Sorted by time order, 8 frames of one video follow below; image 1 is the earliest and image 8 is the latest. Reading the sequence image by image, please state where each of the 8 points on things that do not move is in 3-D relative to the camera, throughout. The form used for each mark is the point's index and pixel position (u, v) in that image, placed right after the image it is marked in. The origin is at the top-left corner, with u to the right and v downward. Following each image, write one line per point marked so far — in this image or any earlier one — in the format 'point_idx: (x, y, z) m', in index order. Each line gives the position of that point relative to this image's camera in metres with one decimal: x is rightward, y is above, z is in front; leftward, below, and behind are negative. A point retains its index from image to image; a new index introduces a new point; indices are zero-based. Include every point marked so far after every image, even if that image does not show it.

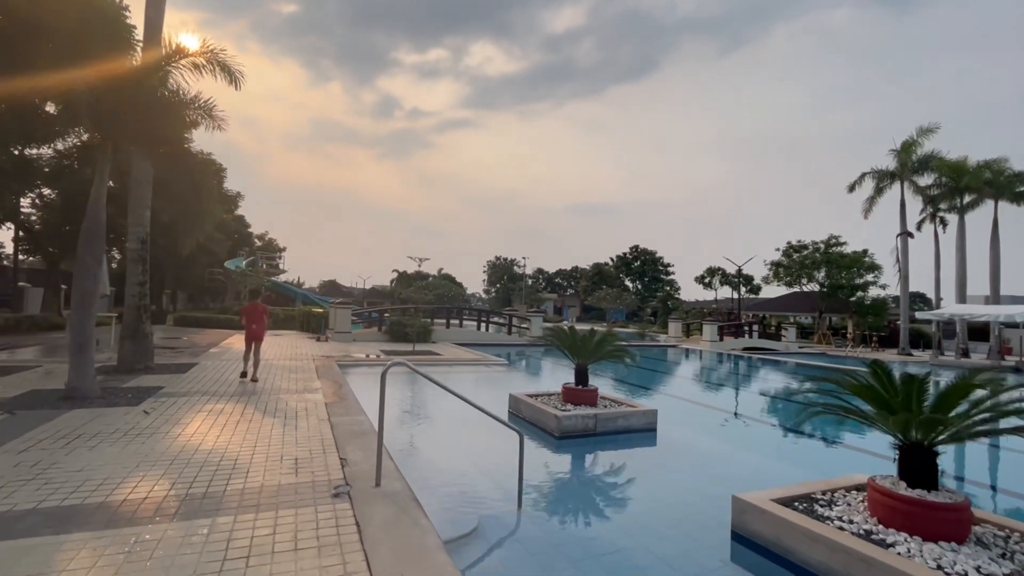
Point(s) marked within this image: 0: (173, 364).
0: (-5.8, -1.3, +8.8) m
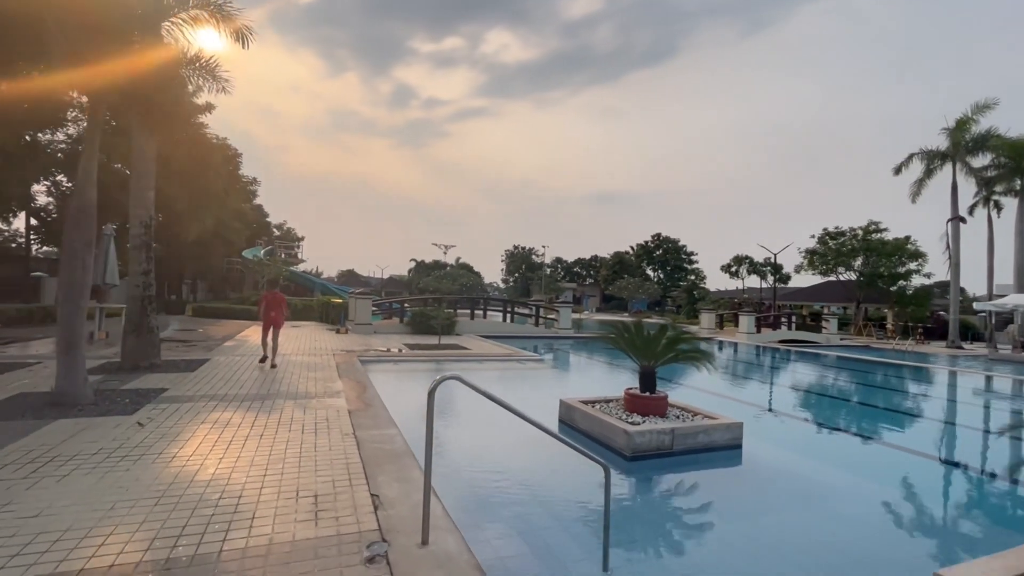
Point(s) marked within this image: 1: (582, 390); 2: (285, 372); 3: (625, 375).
0: (-5.1, -1.1, +8.1) m
1: (+1.4, -1.9, +10.2) m
2: (-3.3, -1.2, +7.5) m
3: (+2.8, -2.2, +13.1) m
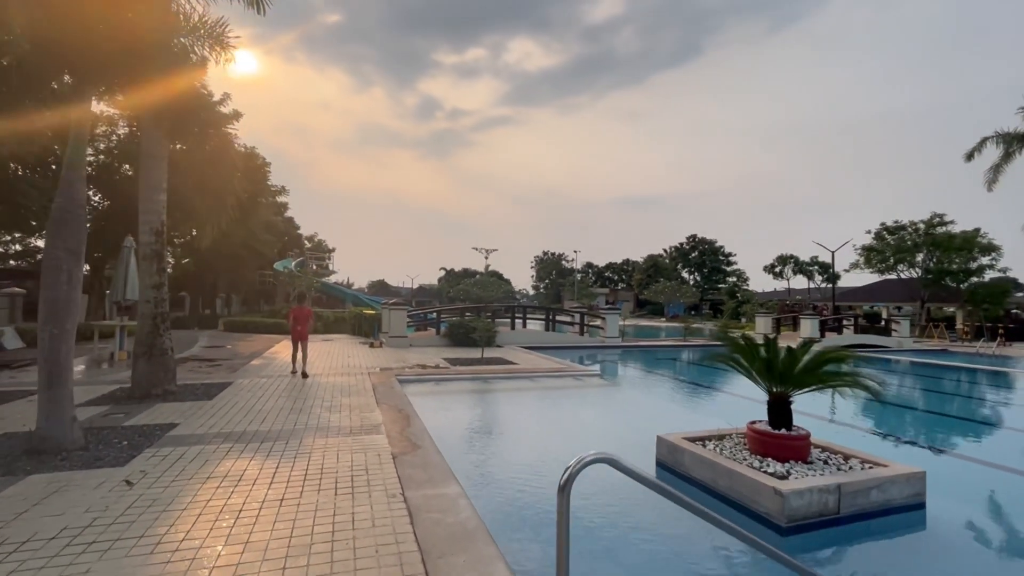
0: (-4.3, -1.3, +7.2) m
1: (+2.4, -2.0, +8.9) m
2: (-2.5, -1.4, +6.5) m
3: (+4.0, -2.3, +11.8) m
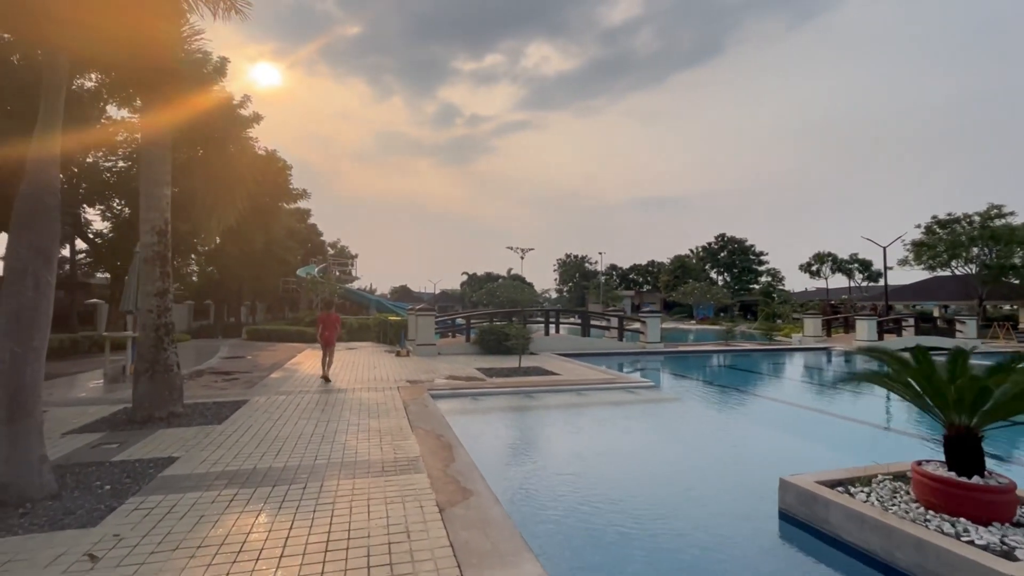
0: (-3.7, -1.4, +6.4) m
1: (+3.1, -2.0, +7.8) m
2: (-1.9, -1.4, +5.7) m
3: (+4.8, -2.3, +10.6) m
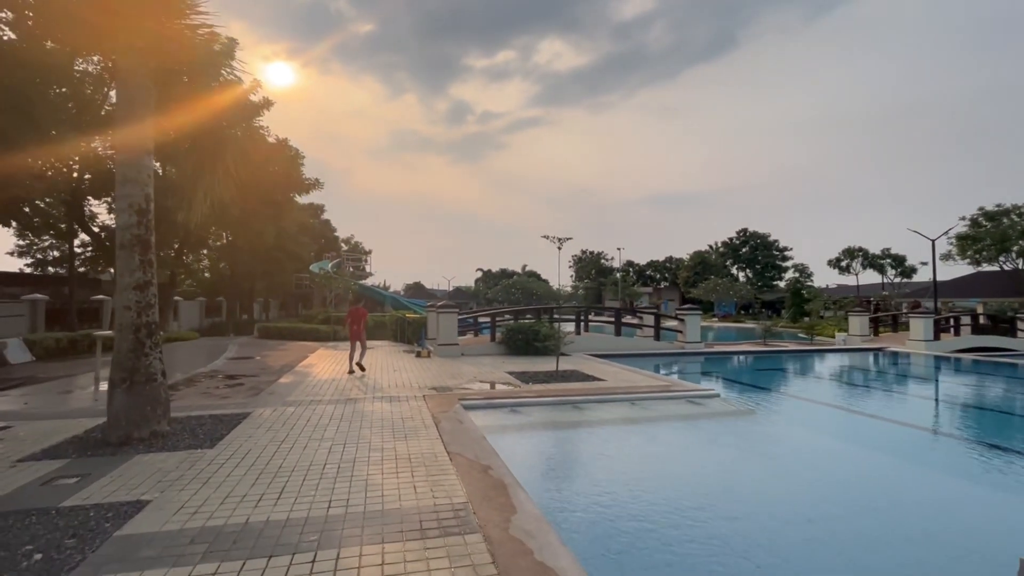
0: (-3.1, -1.3, +5.4) m
1: (+3.6, -1.9, +6.7) m
2: (-1.4, -1.4, +4.6) m
3: (+5.4, -2.2, +9.4) m
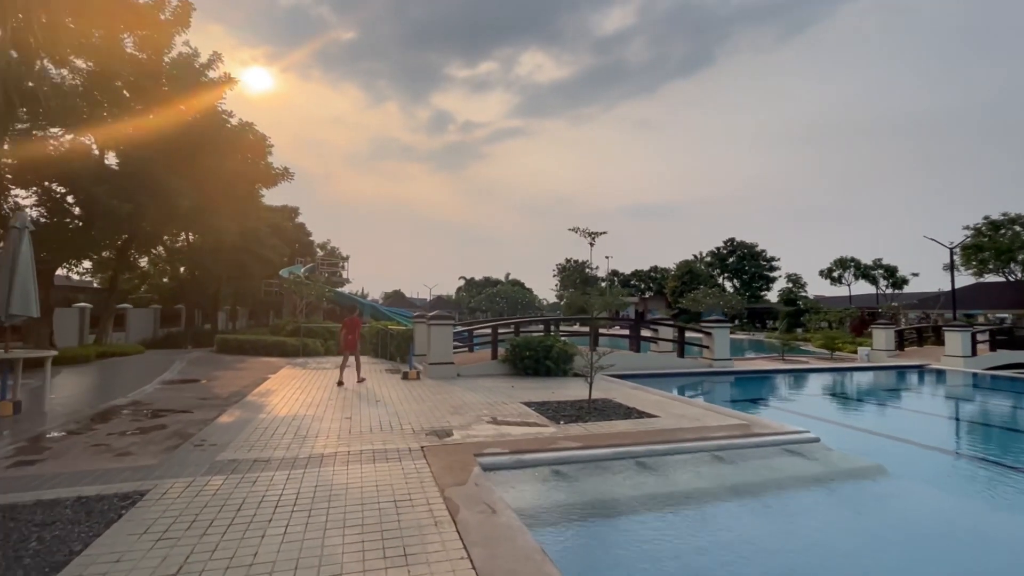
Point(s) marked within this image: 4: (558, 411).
0: (-2.7, -1.3, +3.2) m
1: (+3.9, -2.0, +4.8) m
2: (-1.0, -1.4, +2.6) m
3: (+5.6, -2.3, +7.6) m
4: (+0.6, -1.6, +6.6) m
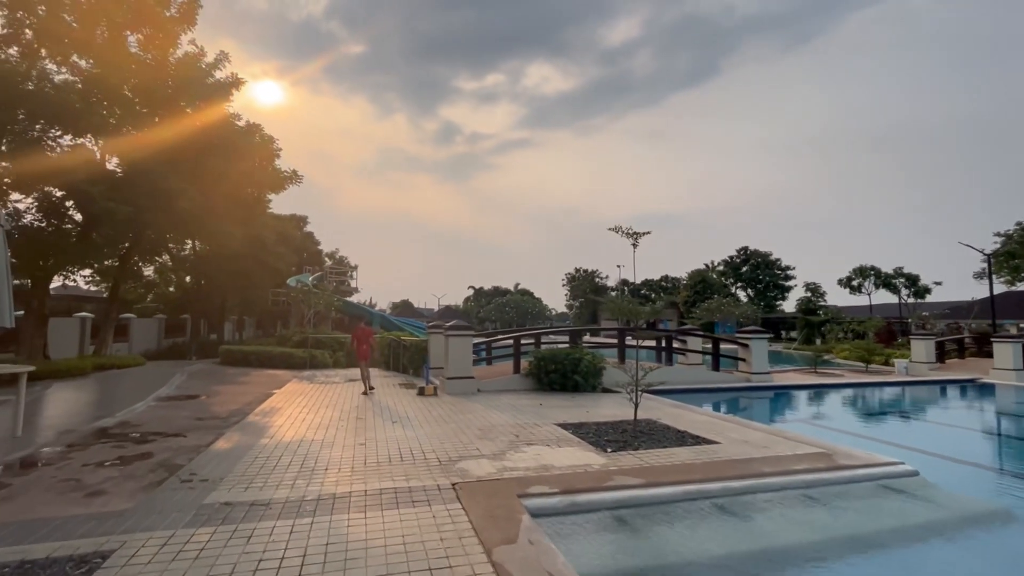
0: (-2.4, -1.4, +2.5) m
1: (+4.3, -2.0, +3.9) m
2: (-0.6, -1.4, +1.8) m
3: (+6.0, -2.4, +6.7) m
4: (+1.0, -1.7, +5.8) m
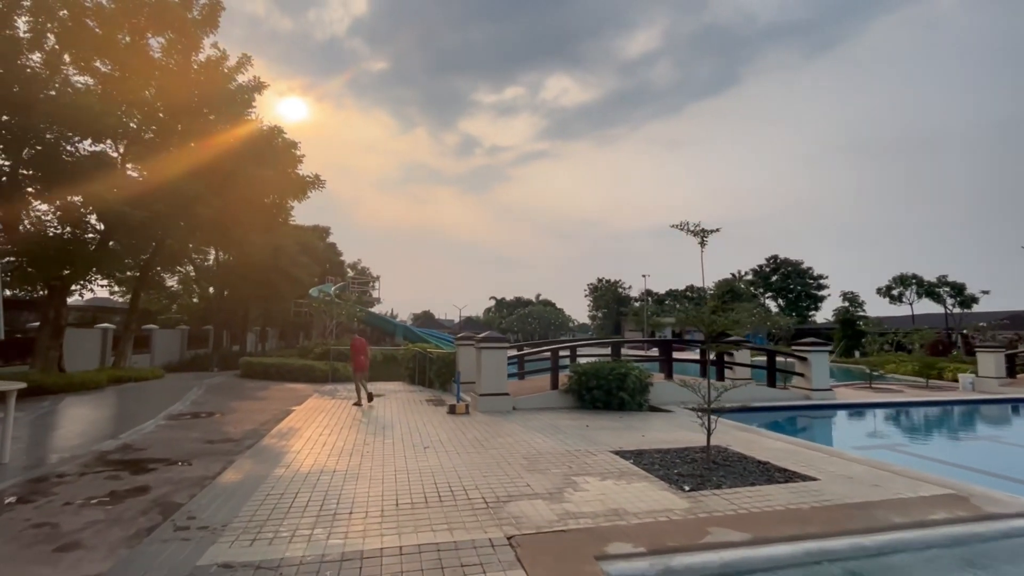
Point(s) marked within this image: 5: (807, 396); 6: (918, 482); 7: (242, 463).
0: (-2.0, -1.3, +1.7) m
1: (+4.7, -2.0, +2.9) m
2: (-0.3, -1.3, +1.0) m
3: (+6.6, -2.5, +5.7) m
4: (+1.5, -1.7, +5.0) m
5: (+6.0, -2.2, +10.8) m
6: (+3.4, -1.6, +4.4) m
7: (-2.5, -1.7, +4.9) m
